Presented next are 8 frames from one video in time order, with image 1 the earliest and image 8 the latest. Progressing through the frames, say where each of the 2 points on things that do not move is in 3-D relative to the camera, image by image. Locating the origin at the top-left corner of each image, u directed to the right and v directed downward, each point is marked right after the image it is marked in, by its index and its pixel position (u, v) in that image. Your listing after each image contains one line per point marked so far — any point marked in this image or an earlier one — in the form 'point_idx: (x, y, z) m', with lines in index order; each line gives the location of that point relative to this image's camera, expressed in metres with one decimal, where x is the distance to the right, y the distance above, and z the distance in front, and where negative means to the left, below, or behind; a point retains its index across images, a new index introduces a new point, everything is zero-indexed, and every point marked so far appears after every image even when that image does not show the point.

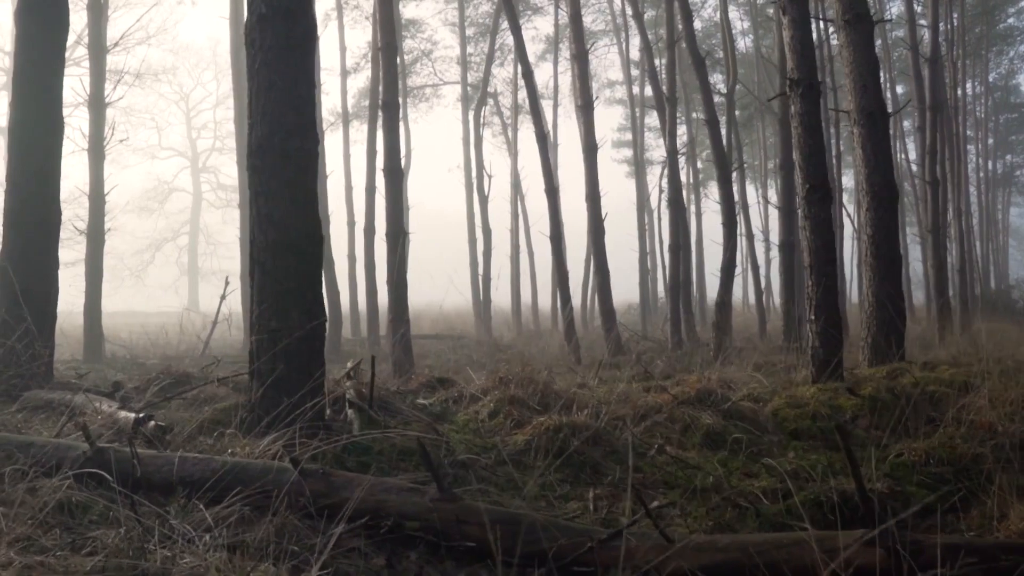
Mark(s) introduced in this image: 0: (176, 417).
0: (-2.3, -0.9, +5.3) m
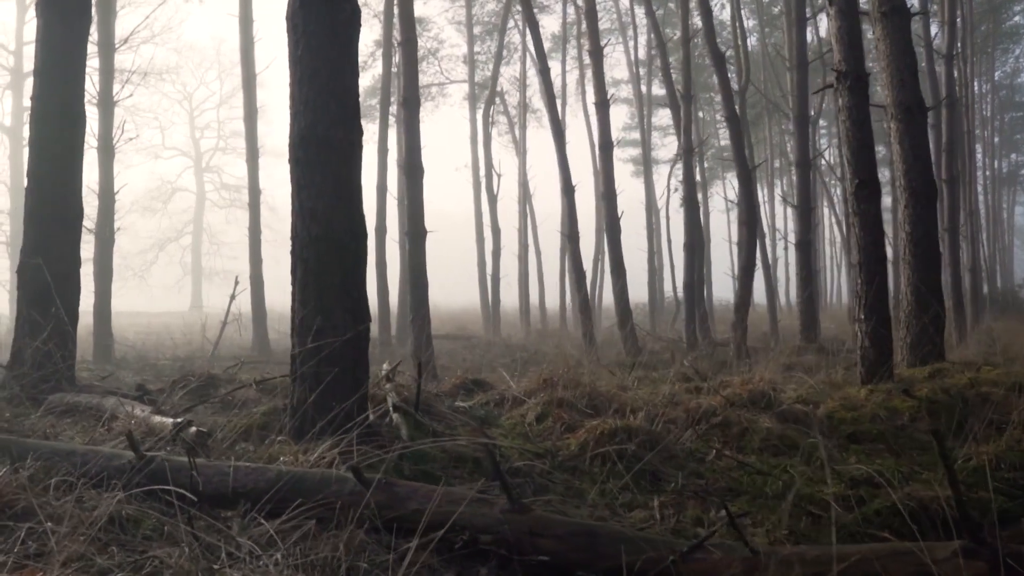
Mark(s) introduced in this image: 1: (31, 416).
0: (-1.9, -0.9, +5.0) m
1: (-3.5, -0.9, +5.6) m
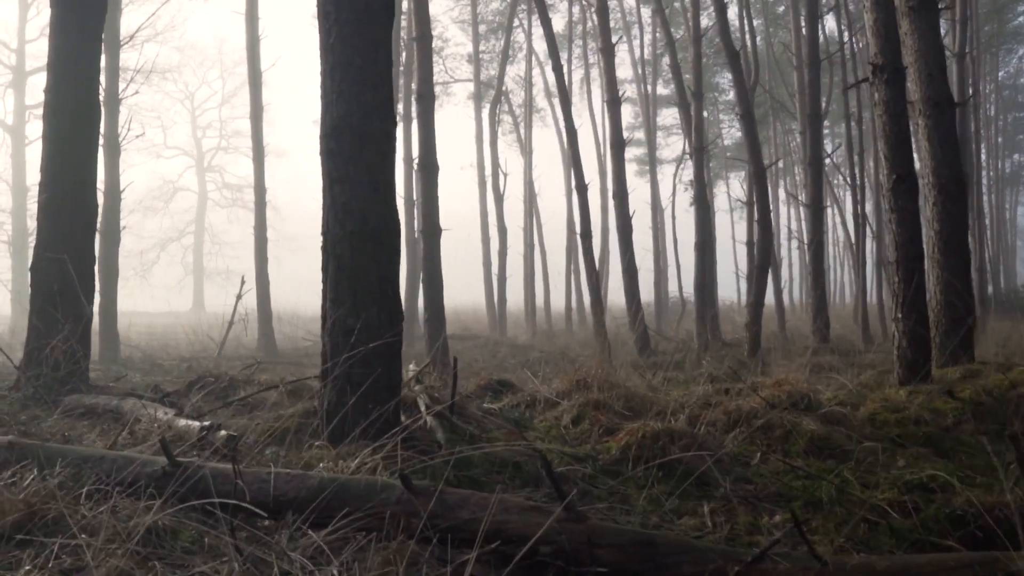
0: (-1.7, -0.8, +4.9) m
1: (-3.2, -0.9, +5.4) m
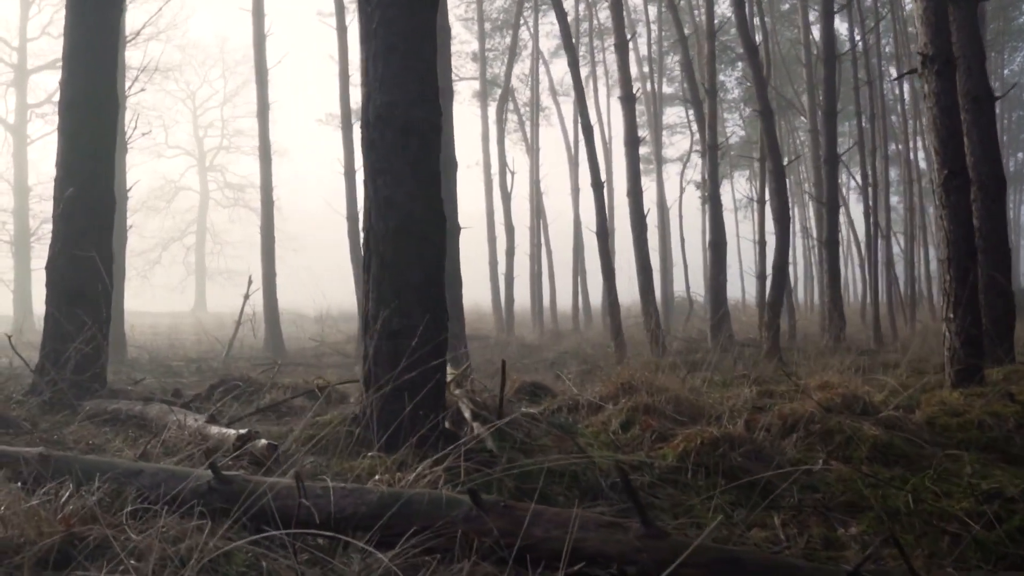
0: (-1.4, -0.8, +4.6) m
1: (-2.9, -0.9, +5.1) m
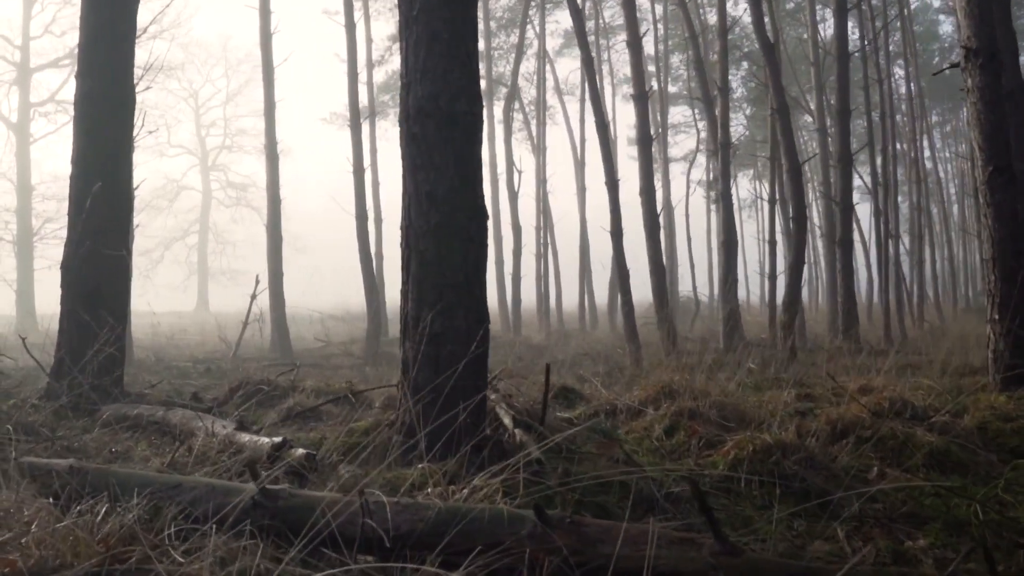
0: (-1.2, -0.8, +4.4) m
1: (-2.7, -0.9, +4.9) m
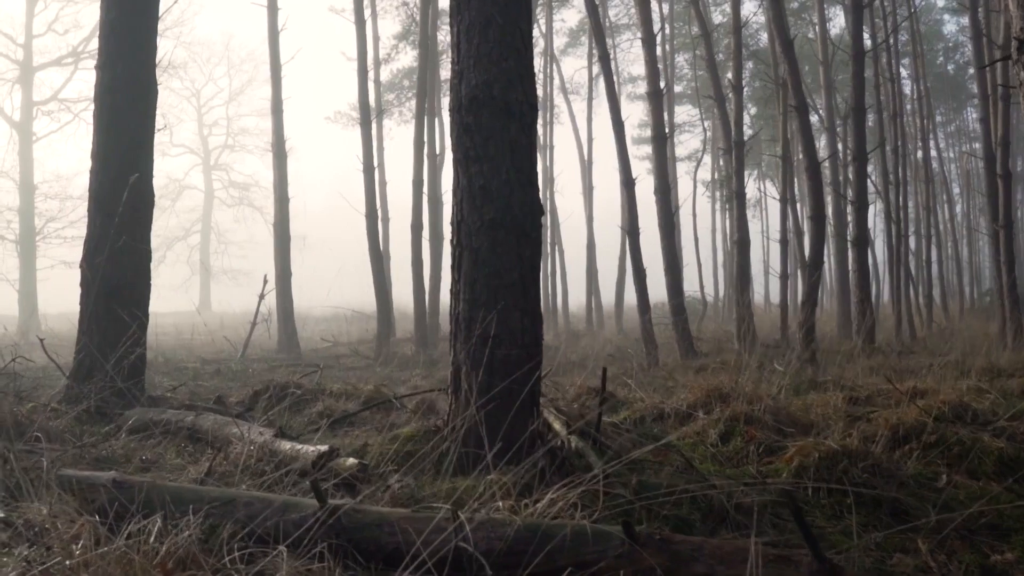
0: (-0.9, -0.8, +4.2) m
1: (-2.4, -0.9, +4.7) m
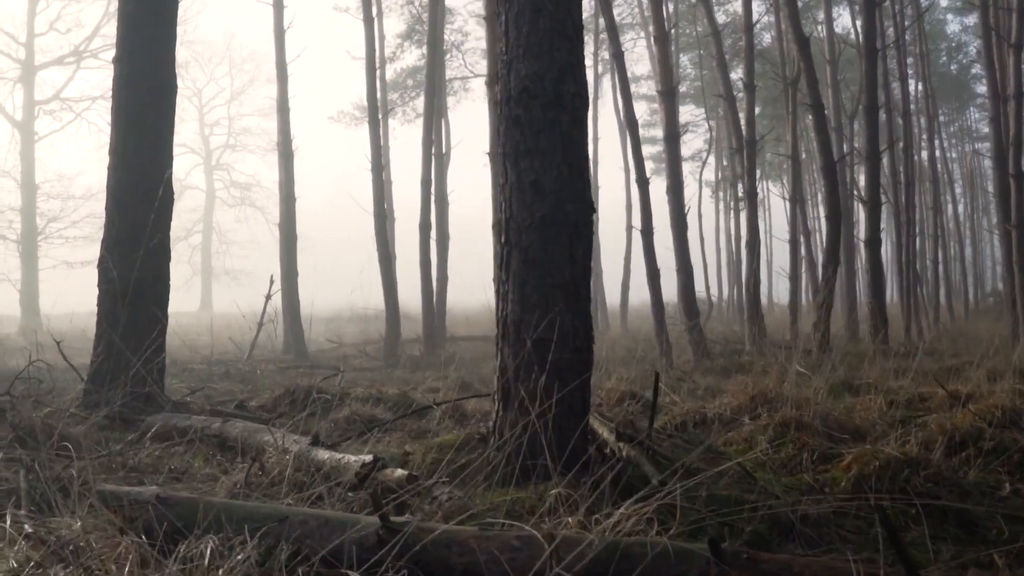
0: (-0.6, -0.8, +4.0) m
1: (-2.1, -0.9, +4.5) m
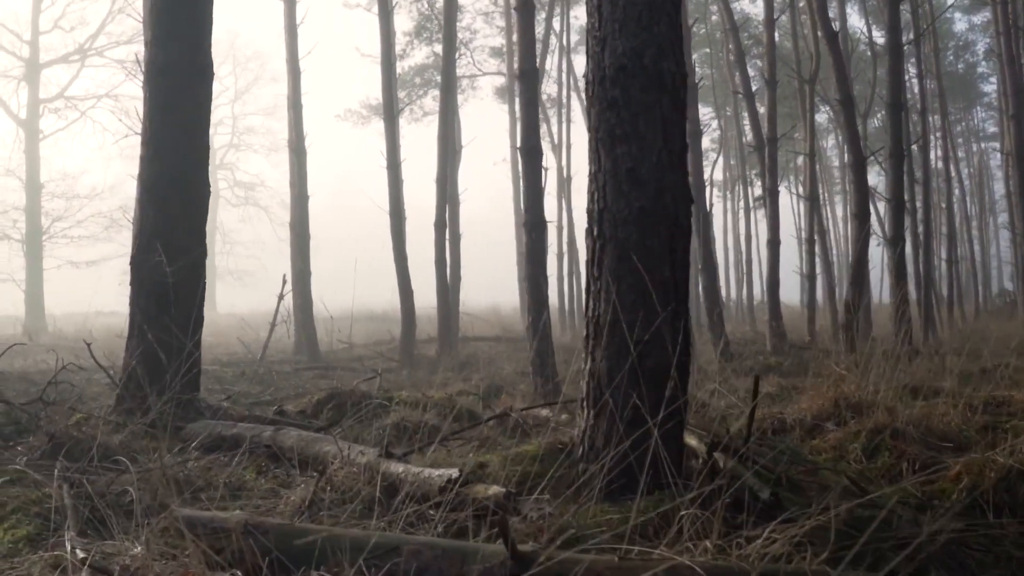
0: (-0.2, -0.8, +3.6) m
1: (-1.7, -0.9, +4.2) m
